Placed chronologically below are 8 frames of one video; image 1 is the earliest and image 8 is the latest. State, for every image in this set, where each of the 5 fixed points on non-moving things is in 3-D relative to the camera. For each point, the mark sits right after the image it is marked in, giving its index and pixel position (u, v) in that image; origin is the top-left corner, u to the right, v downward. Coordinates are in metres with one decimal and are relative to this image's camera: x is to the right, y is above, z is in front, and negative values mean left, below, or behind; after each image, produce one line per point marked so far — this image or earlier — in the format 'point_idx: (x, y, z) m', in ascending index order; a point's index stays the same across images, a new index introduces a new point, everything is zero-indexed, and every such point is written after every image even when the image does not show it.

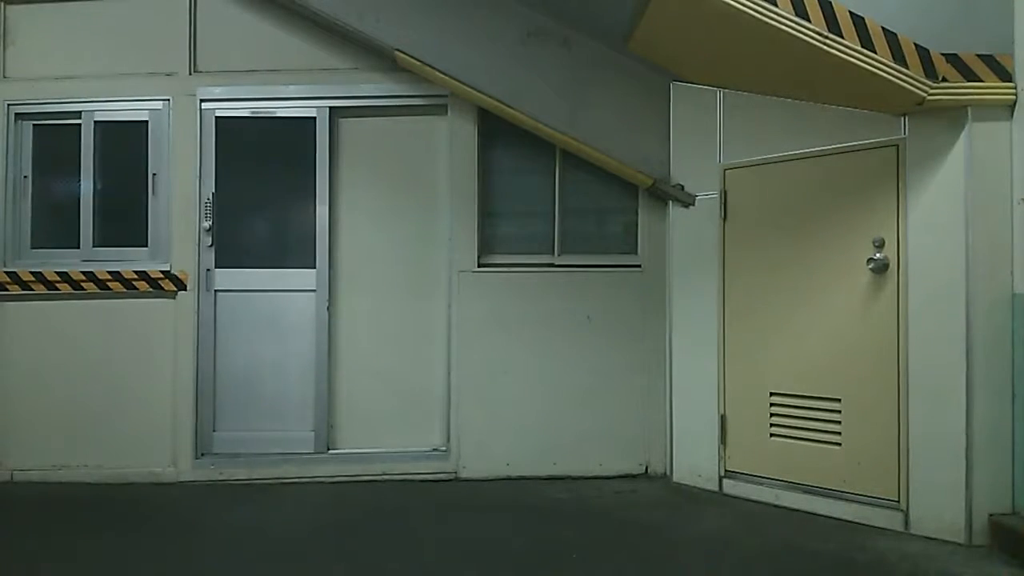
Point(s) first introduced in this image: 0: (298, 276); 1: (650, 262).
0: (-0.7, 0.0, +4.5) m
1: (+0.5, +0.1, +4.4) m
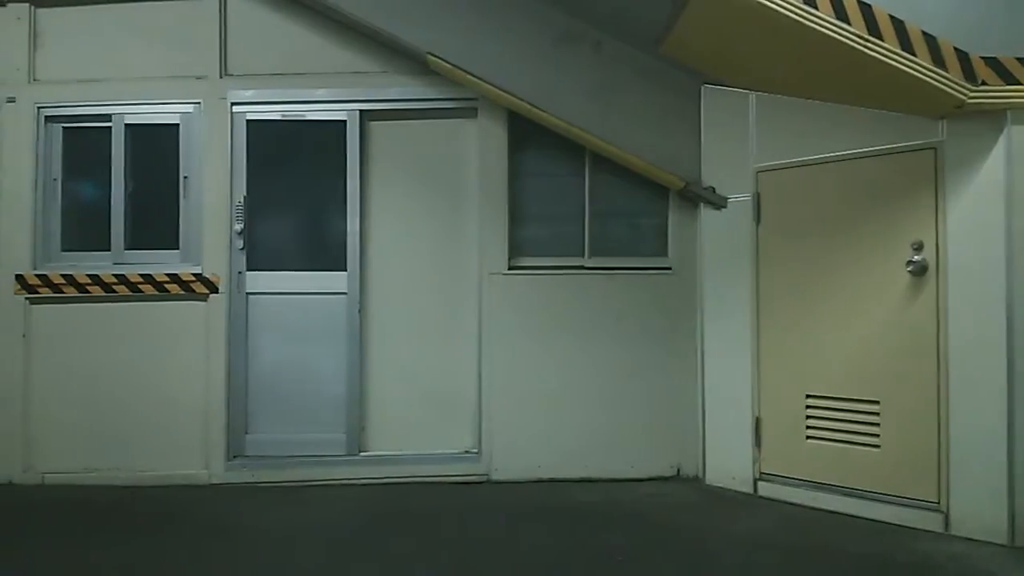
0: (-0.6, 0.0, +4.5) m
1: (+0.6, +0.1, +4.5) m
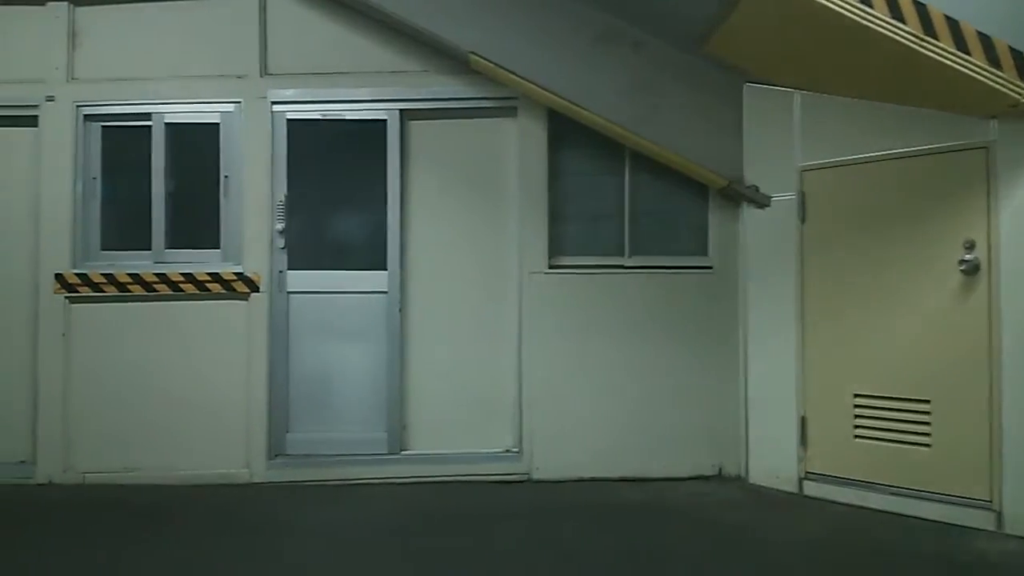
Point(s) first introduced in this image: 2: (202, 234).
0: (-0.5, 0.0, +4.5) m
1: (+0.7, +0.1, +4.5) m
2: (-1.1, +0.2, +4.6) m
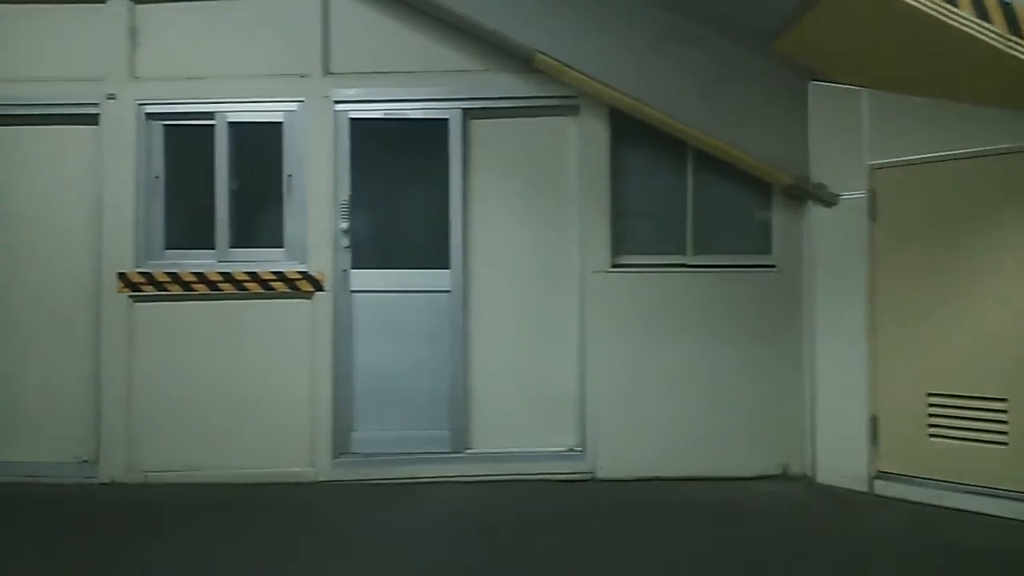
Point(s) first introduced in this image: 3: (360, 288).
0: (-0.3, 0.0, +4.5) m
1: (+0.9, +0.1, +4.5) m
2: (-0.8, +0.2, +4.6) m
3: (-0.5, 0.0, +4.5) m
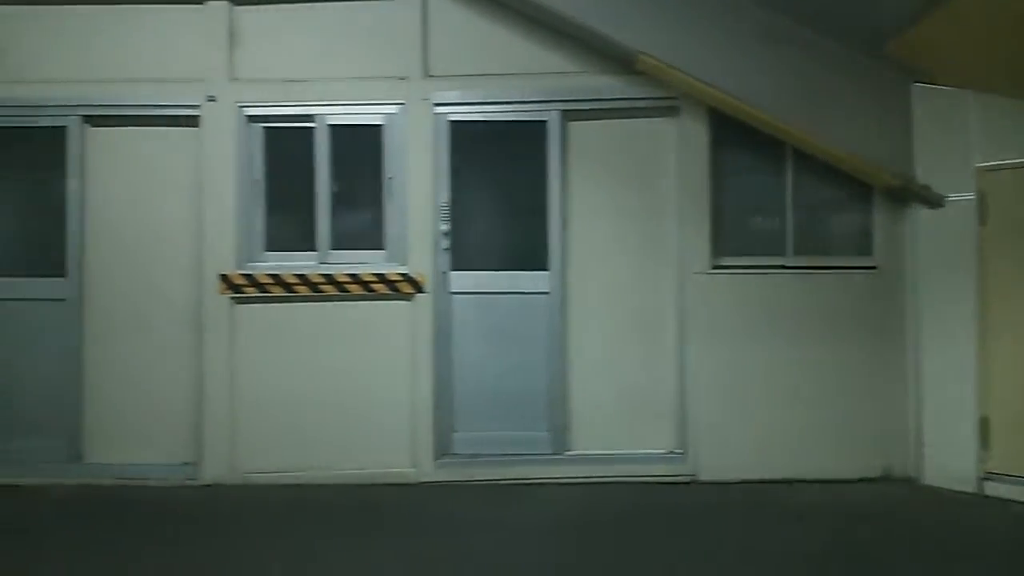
0: (+0.1, 0.0, +4.5) m
1: (+1.3, +0.1, +4.5) m
2: (-0.5, +0.2, +4.6) m
3: (-0.2, 0.0, +4.5) m
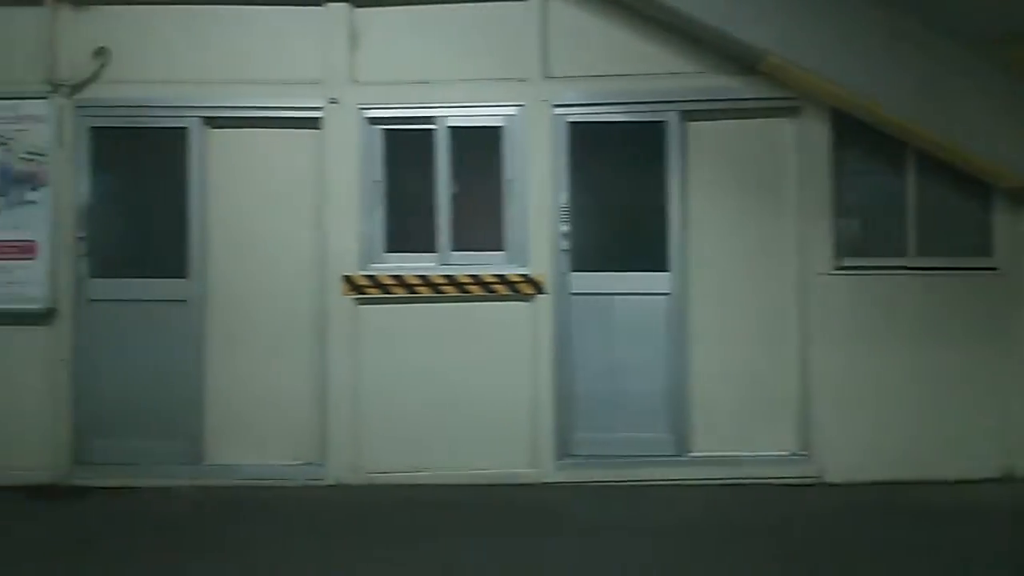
0: (+0.5, 0.0, +4.5) m
1: (+1.7, +0.1, +4.5) m
2: (-0.1, +0.2, +4.6) m
3: (+0.2, 0.0, +4.5) m
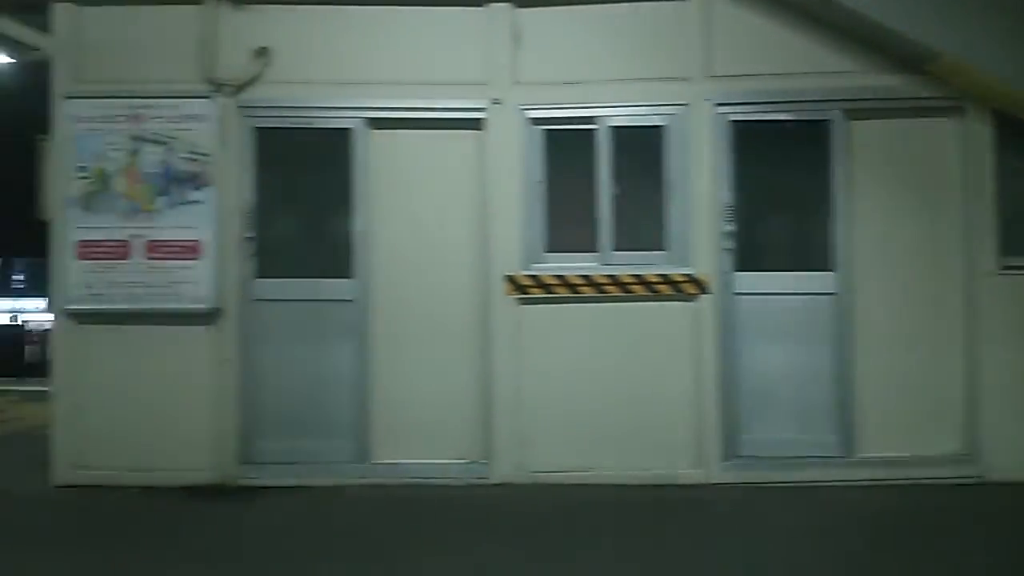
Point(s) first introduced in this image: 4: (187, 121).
0: (+1.0, 0.0, +4.5) m
1: (+2.2, +0.1, +4.4) m
2: (+0.5, +0.2, +4.6) m
3: (+0.8, 0.0, +4.5) m
4: (-1.1, +0.6, +4.5) m
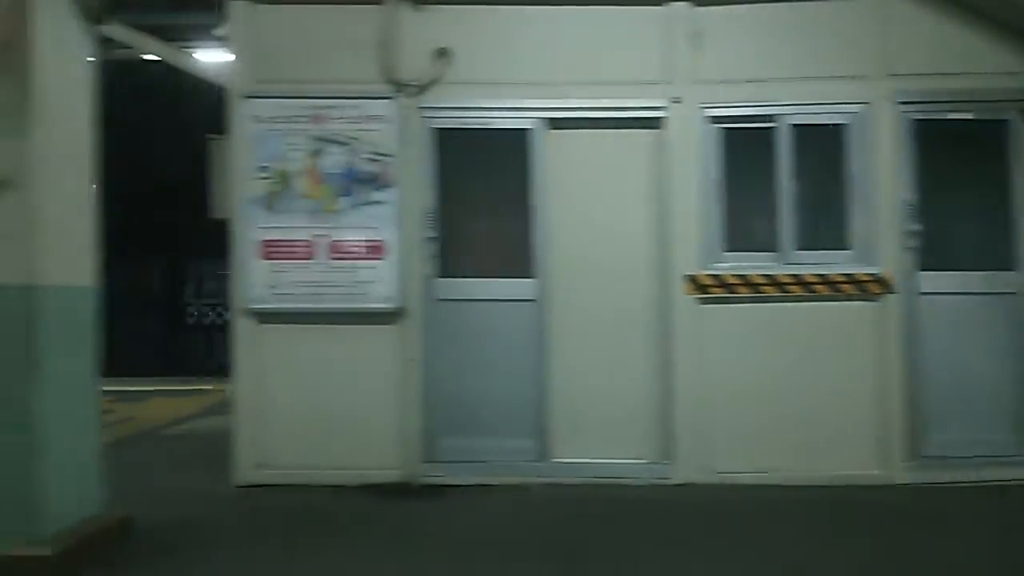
0: (+1.7, 0.0, +4.5) m
1: (+2.8, +0.1, +4.4) m
2: (+1.1, +0.2, +4.6) m
3: (+1.4, 0.0, +4.5) m
4: (-0.5, +0.6, +4.6) m
